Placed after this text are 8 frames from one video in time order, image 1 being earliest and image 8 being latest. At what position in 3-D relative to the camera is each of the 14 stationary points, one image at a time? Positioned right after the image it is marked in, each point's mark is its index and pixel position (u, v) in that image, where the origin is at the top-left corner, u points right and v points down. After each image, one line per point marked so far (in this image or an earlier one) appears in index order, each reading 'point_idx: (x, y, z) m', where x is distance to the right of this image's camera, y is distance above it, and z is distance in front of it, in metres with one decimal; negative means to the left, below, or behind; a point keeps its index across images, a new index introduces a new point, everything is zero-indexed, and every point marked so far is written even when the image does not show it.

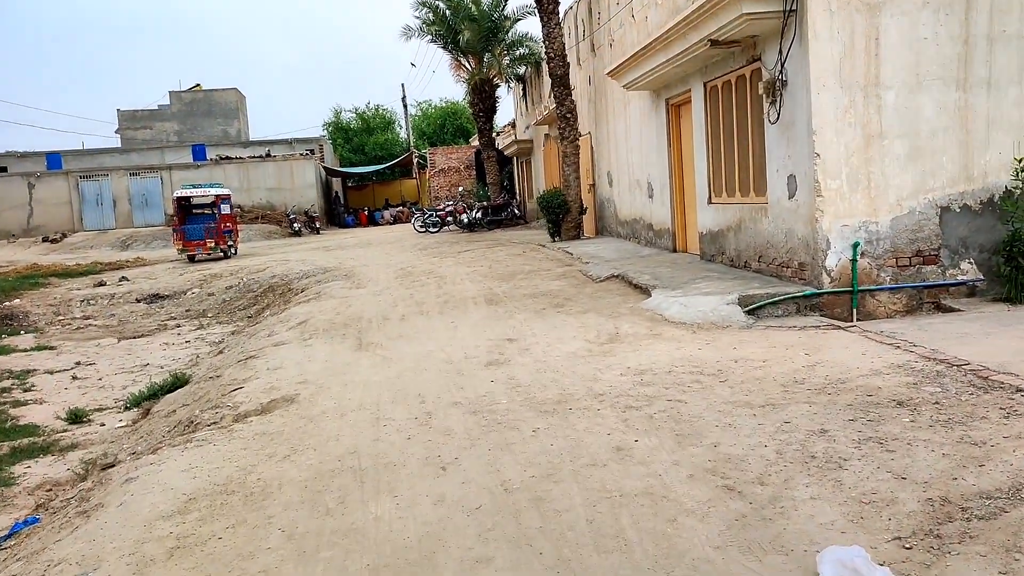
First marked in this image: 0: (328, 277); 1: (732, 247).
0: (-3.8, +0.2, +17.6) m
1: (+2.6, +0.5, +10.2) m
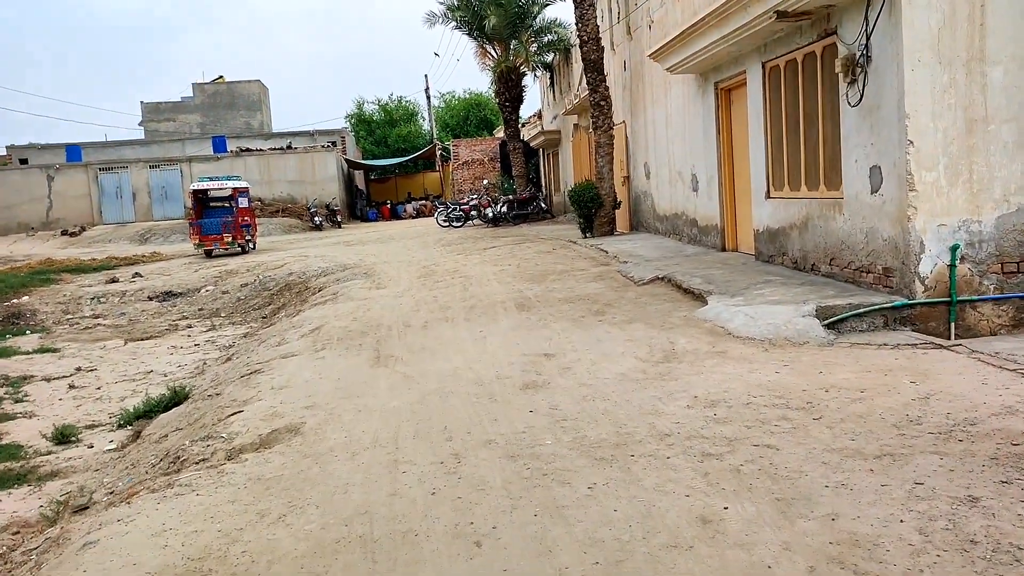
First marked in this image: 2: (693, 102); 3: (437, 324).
0: (-3.2, +0.2, +16.6) m
1: (+3.0, +0.4, +9.0) m
2: (+2.7, +2.7, +12.4) m
3: (-0.8, -0.4, +9.4) m
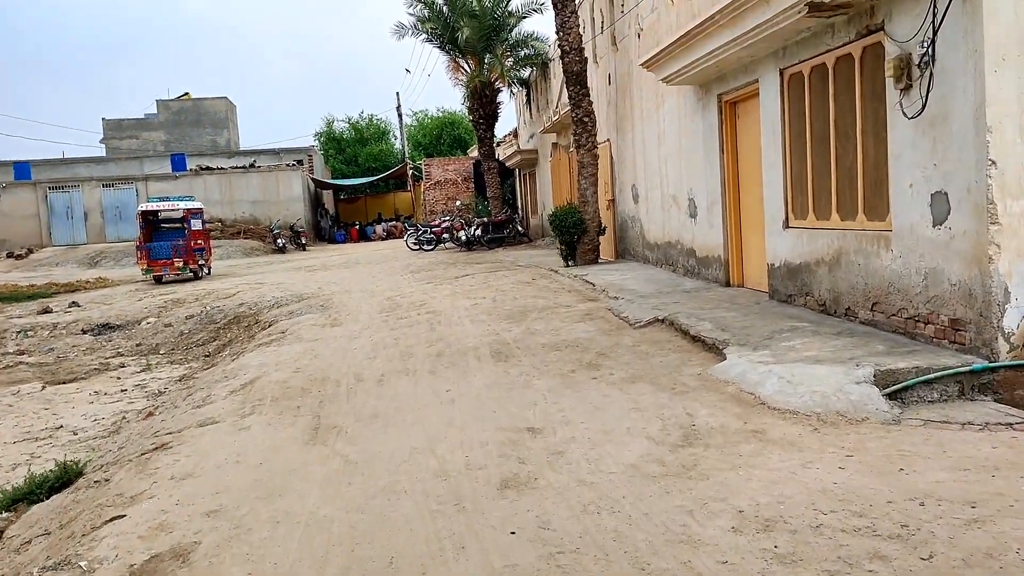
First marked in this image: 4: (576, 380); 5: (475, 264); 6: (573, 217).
0: (-3.7, -0.4, +14.9) m
1: (+2.8, 0.0, +7.5) m
2: (+2.3, +2.2, +11.0) m
3: (-1.1, -0.8, +7.8) m
4: (+0.5, -0.8, +6.9) m
5: (-0.8, +0.5, +19.1) m
6: (+1.1, +1.3, +14.9) m
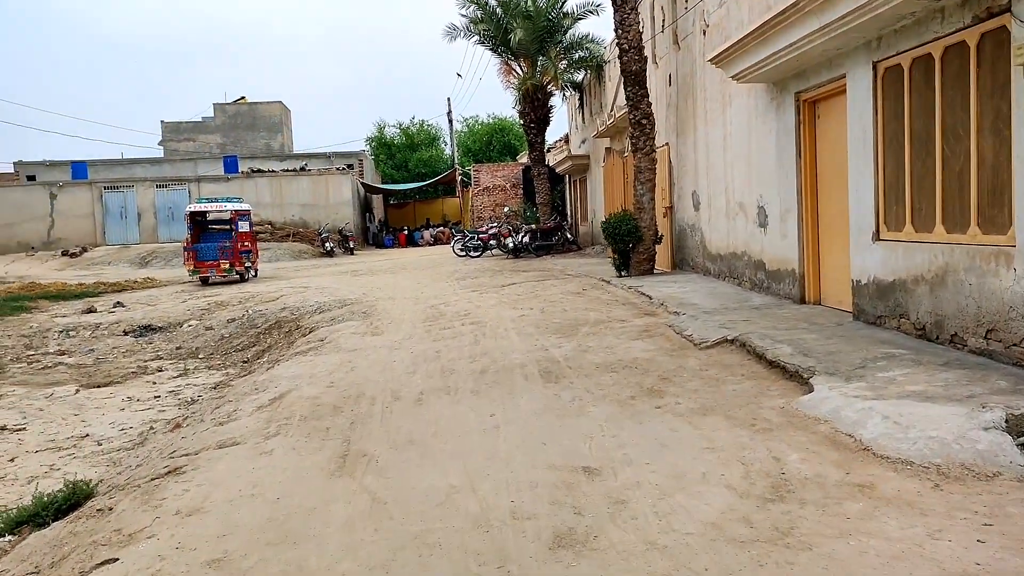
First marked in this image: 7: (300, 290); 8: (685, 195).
0: (-2.8, -0.5, +14.4) m
1: (+3.2, -0.2, +6.6) m
2: (+3.0, +2.0, +10.1) m
3: (-0.6, -0.9, +7.1) m
4: (+0.9, -0.9, +6.0) m
5: (+0.3, +0.3, +18.4) m
6: (+1.9, +1.1, +14.1) m
7: (-5.0, 0.0, +19.9) m
8: (+2.9, +1.6, +14.1) m
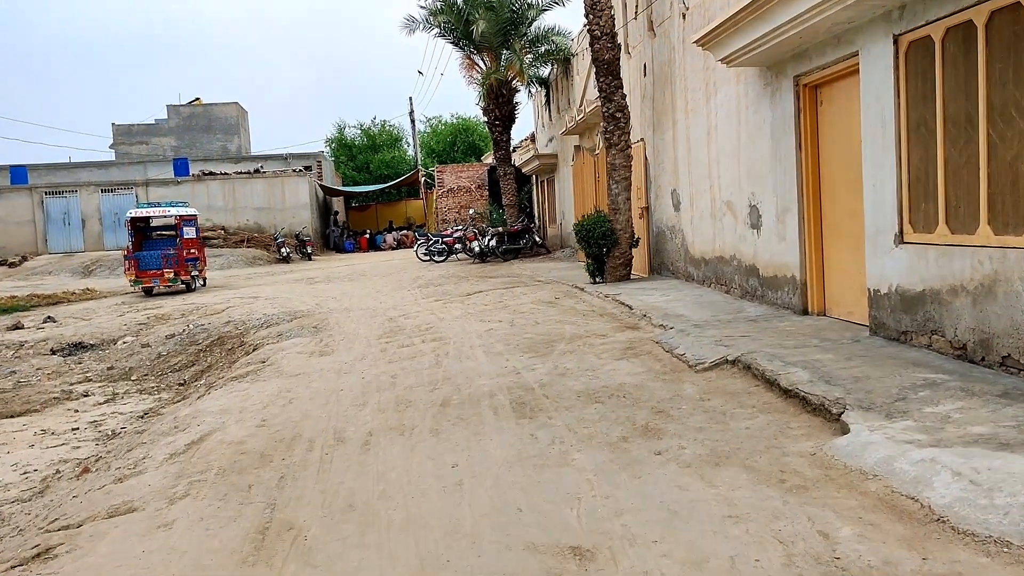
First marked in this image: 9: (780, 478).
0: (-3.4, -0.7, +13.1) m
1: (+3.0, -0.2, +5.6) m
2: (+2.6, +1.9, +9.1) m
3: (-0.9, -1.1, +5.9) m
4: (+0.7, -1.0, +4.9) m
5: (-0.5, +0.2, +17.2) m
6: (+1.4, +0.9, +13.0) m
7: (-5.7, -0.3, +18.5) m
8: (+2.3, +1.5, +13.1) m
9: (+1.4, -1.0, +4.3) m
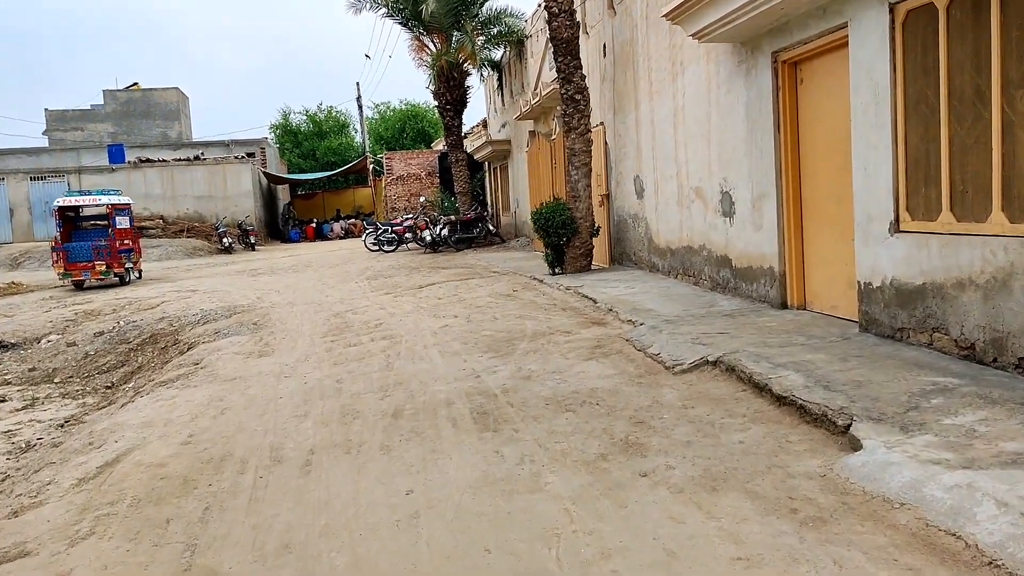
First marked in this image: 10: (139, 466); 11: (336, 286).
0: (-4.0, -0.6, +12.2) m
1: (+2.8, -0.2, +5.1) m
2: (+2.2, +2.0, +8.5) m
3: (-1.1, -1.1, +5.2) m
4: (+0.5, -1.0, +4.3) m
5: (-1.4, +0.4, +16.5) m
6: (+0.7, +1.1, +12.4) m
7: (-6.7, -0.1, +17.5) m
8: (+1.7, +1.6, +12.5) m
9: (+1.2, -1.0, +3.7) m
10: (-2.4, -1.1, +5.4) m
11: (-3.3, 0.0, +15.7) m
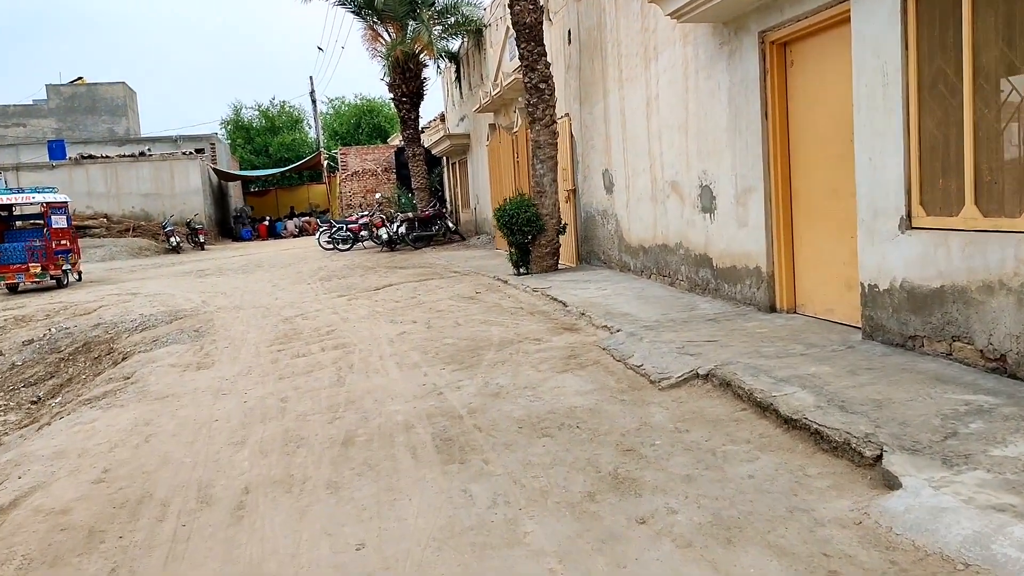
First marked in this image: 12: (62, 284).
0: (-4.5, -0.6, +11.2) m
1: (+2.6, -0.2, +4.4) m
2: (+1.8, +2.0, +7.8) m
3: (-1.3, -1.1, +4.4) m
4: (+0.4, -1.0, +3.6) m
5: (-2.1, +0.3, +15.7) m
6: (+0.2, +1.1, +11.6) m
7: (-7.5, -0.2, +16.4) m
8: (+1.1, +1.6, +11.8) m
9: (+1.1, -1.0, +3.0) m
10: (-2.6, -1.2, +4.5) m
11: (-4.0, 0.0, +14.8) m
12: (-10.6, +0.1, +19.9) m
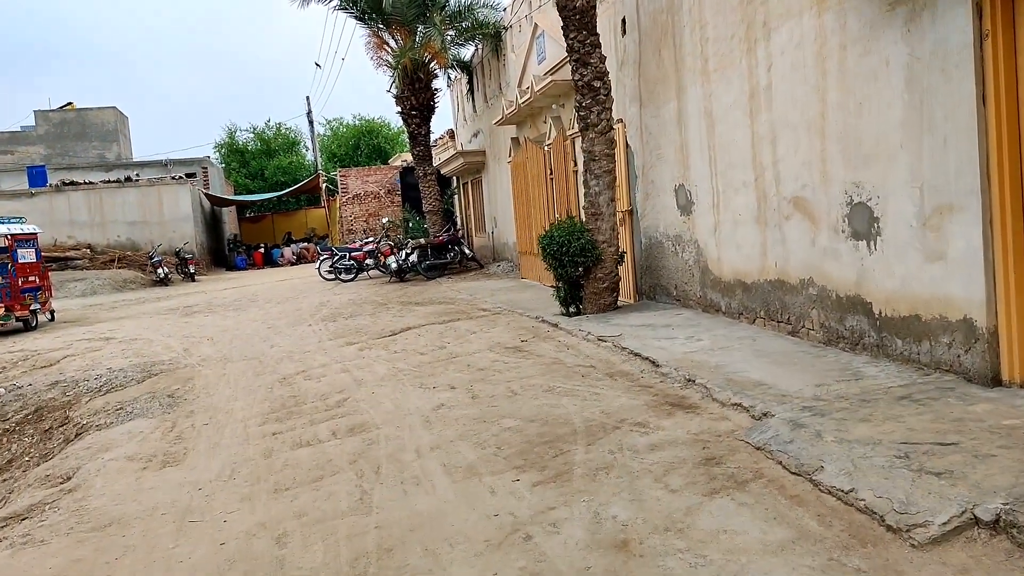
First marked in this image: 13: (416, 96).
0: (-3.9, -1.2, +9.0) m
1: (+3.2, -0.5, +2.2) m
2: (+2.4, +1.6, +5.6) m
3: (-0.7, -1.5, +2.1) m
4: (+1.0, -1.3, +1.3) m
5: (-1.5, -0.3, +13.4) m
6: (+0.8, +0.5, +9.4) m
7: (-6.9, -0.9, +14.1) m
8: (+1.7, +1.1, +9.6) m
9: (+1.7, -1.3, +0.8) m
10: (-1.9, -1.6, +2.3) m
11: (-3.4, -0.6, +12.6) m
12: (-10.0, -0.8, +17.6) m
13: (-2.3, +4.5, +19.8) m
